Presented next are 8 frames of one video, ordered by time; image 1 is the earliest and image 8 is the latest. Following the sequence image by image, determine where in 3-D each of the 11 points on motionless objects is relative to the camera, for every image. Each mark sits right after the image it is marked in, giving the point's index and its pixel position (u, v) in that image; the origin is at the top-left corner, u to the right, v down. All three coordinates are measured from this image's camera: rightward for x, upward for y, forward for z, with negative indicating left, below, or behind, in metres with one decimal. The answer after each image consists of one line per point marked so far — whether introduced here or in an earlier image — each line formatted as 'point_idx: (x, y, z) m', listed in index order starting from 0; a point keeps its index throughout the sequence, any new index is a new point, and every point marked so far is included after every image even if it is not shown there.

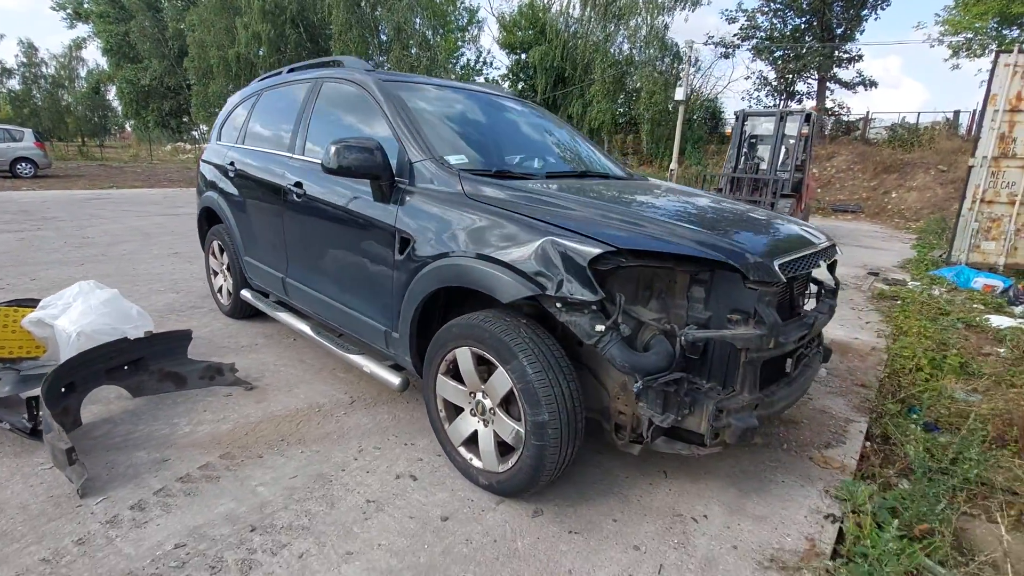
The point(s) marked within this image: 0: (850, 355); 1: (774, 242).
0: (+3.1, -0.6, +4.6) m
1: (+1.2, +0.2, +2.3) m
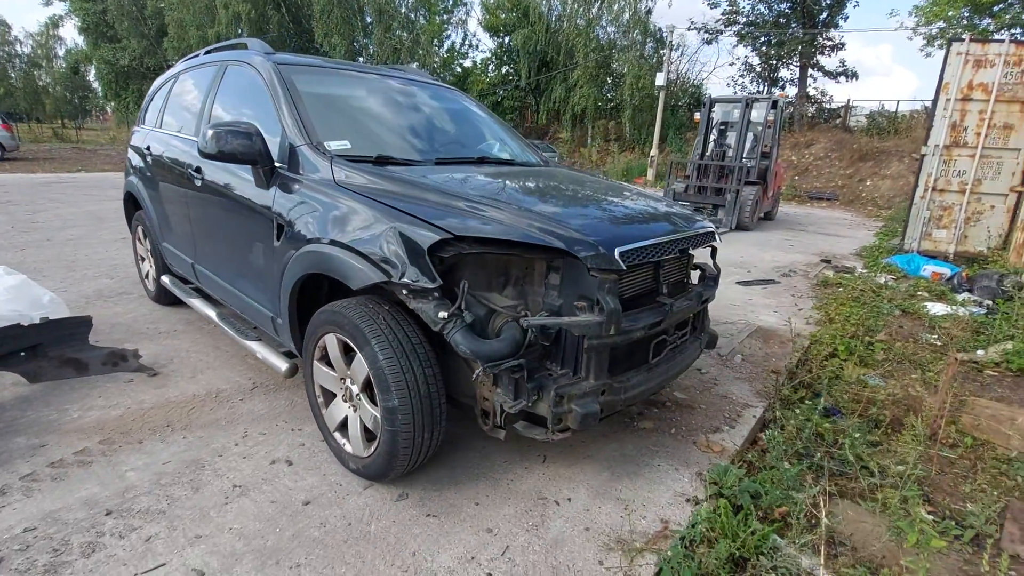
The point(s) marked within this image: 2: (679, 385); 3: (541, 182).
0: (+2.4, -0.5, +4.7) m
1: (+0.6, +0.3, +2.4) m
2: (+1.2, -0.7, +3.7) m
3: (+0.2, +0.6, +3.0) m
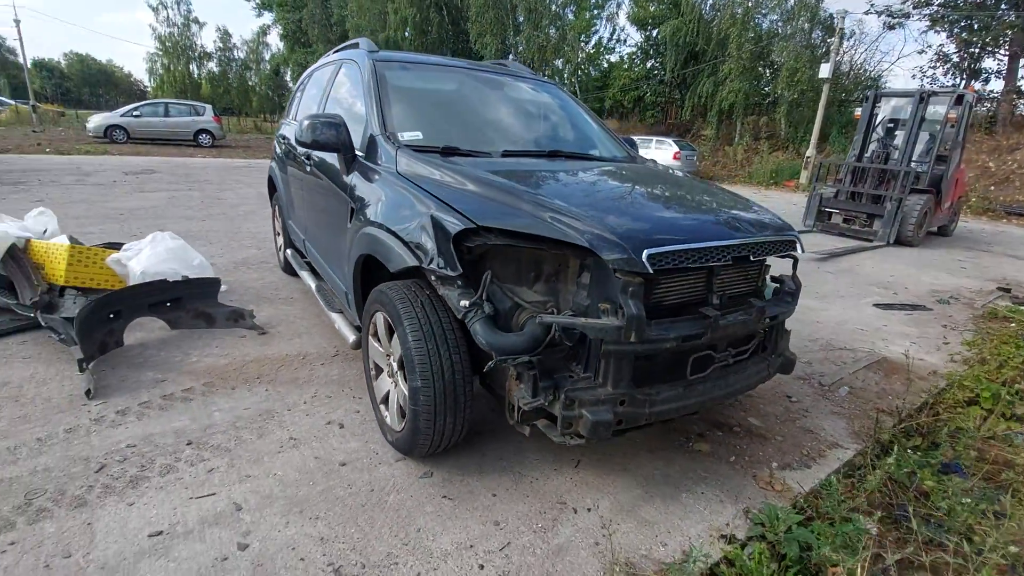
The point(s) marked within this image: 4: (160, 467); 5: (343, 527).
0: (+3.0, -0.7, +4.0) m
1: (+0.7, +0.2, +2.2) m
2: (+1.6, -0.8, +3.4) m
3: (+0.5, +0.6, +2.9) m
4: (-1.7, -0.9, +2.5) m
5: (-0.7, -1.0, +2.2) m
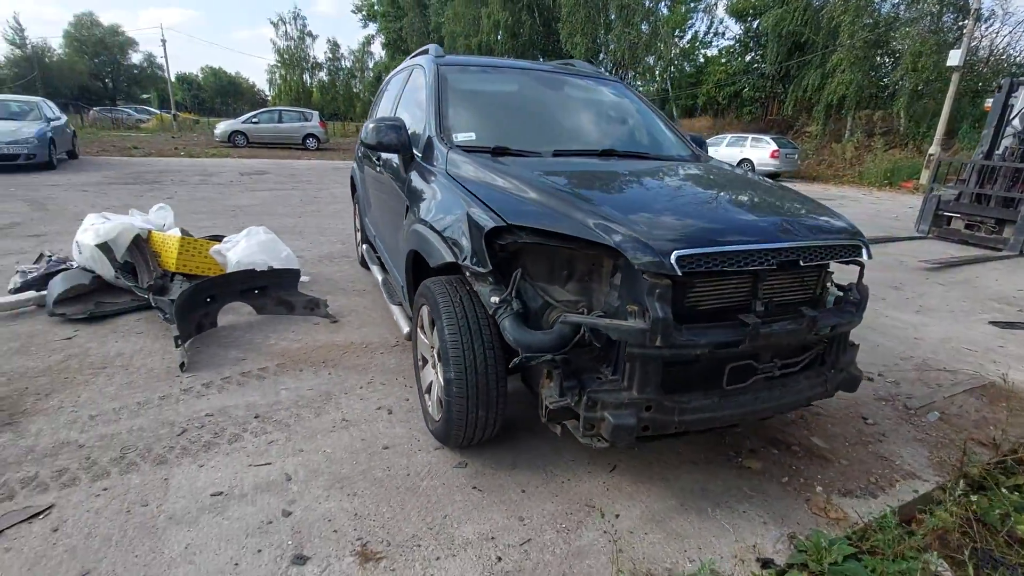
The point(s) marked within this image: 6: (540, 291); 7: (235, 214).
0: (+3.3, -0.8, +3.5) m
1: (+0.8, +0.2, +2.1) m
2: (+1.9, -0.9, +3.1) m
3: (+0.8, +0.6, +2.8) m
4: (-1.5, -0.8, +2.8) m
5: (-0.6, -1.0, +2.3) m
6: (+0.1, 0.0, +2.2) m
7: (-4.8, +1.3, +8.9) m
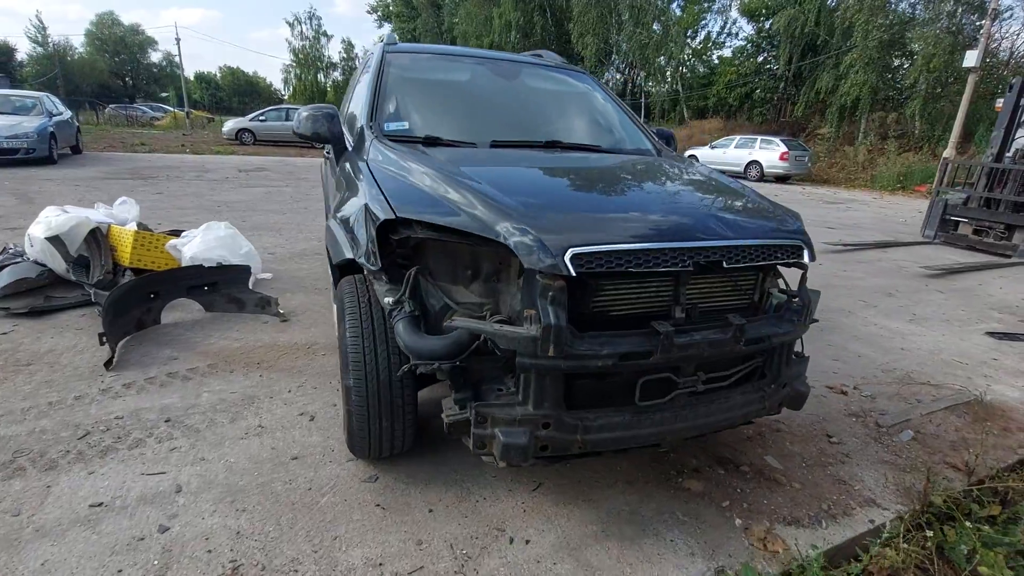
0: (+2.9, -0.9, +3.2) m
1: (+0.4, +0.2, +1.8) m
2: (+1.5, -0.9, +2.8) m
3: (+0.4, +0.6, +2.6) m
4: (-1.9, -0.8, +2.6) m
5: (-1.0, -1.0, +2.1) m
6: (-0.3, 0.0, +2.0) m
7: (-5.0, +1.3, +8.8) m
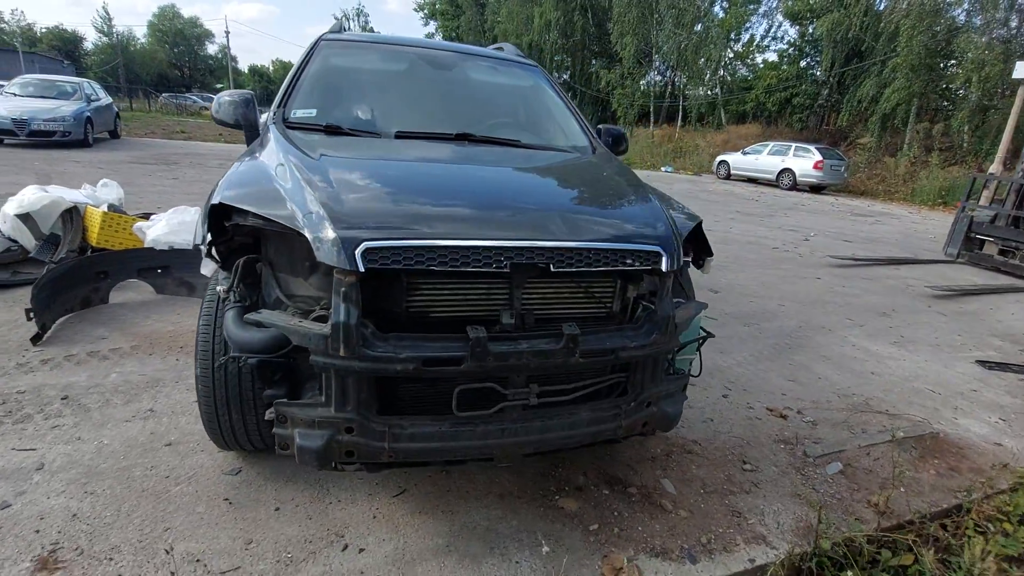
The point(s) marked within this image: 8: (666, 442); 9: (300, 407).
0: (+2.4, -1.0, +2.9) m
1: (-0.2, +0.2, +1.7) m
2: (+0.9, -0.9, +2.6) m
3: (-0.1, +0.6, +2.5) m
4: (-2.5, -0.7, +2.6) m
5: (-1.7, -0.9, +2.1) m
6: (-0.9, 0.0, +1.9) m
7: (-5.1, +1.6, +9.0) m
8: (+0.8, -0.9, +2.8) m
9: (-0.7, -0.4, +1.7) m
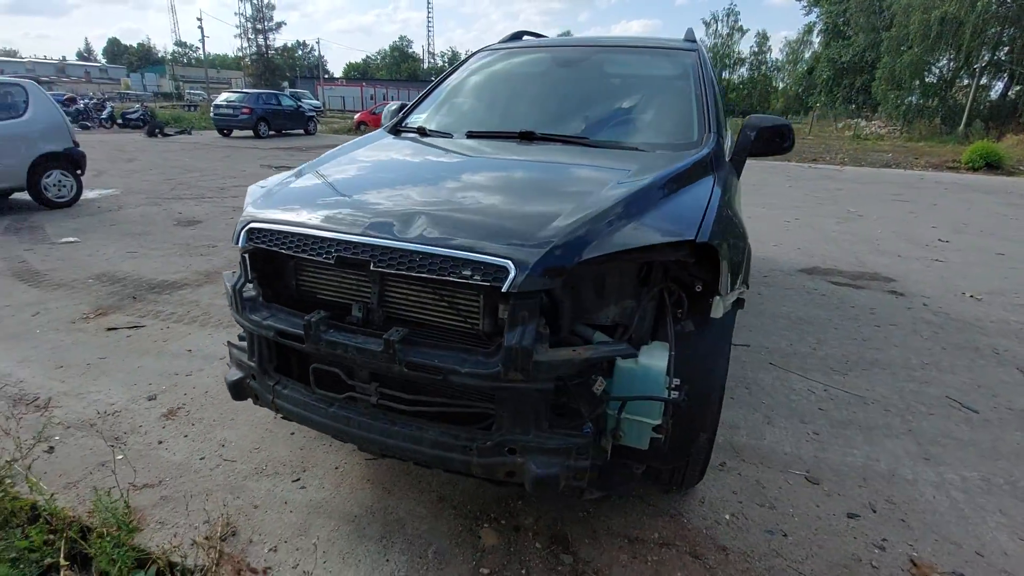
0: (+1.9, -1.4, +1.3) m
1: (-0.6, +0.3, +1.8) m
2: (+0.6, -1.1, +2.0) m
3: (-0.1, +0.6, +2.4) m
4: (-2.1, -0.3, +4.0) m
5: (-1.8, -0.6, +3.1) m
6: (-1.1, +0.2, +2.4) m
7: (0.0, +2.0, +10.5) m
8: (+0.7, -1.0, +2.2) m
9: (-1.1, -0.3, +2.1) m
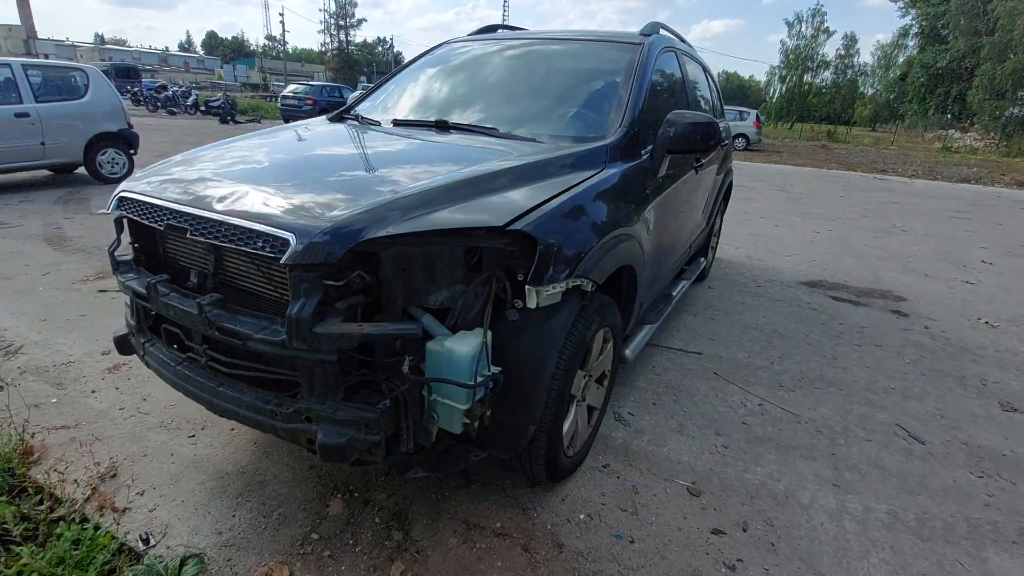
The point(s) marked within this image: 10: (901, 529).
0: (+1.1, -1.4, +1.2) m
1: (-1.2, +0.4, +1.9) m
2: (-0.1, -1.1, +2.0) m
3: (-0.6, +0.7, +2.4) m
4: (-2.5, -0.1, +4.3) m
5: (-2.3, -0.4, +3.3) m
6: (-1.6, +0.3, +2.6) m
7: (+0.5, +2.0, +10.5) m
8: (0.0, -1.0, +2.2) m
9: (-1.7, -0.1, +2.3) m
10: (+1.7, -1.1, +2.3) m
